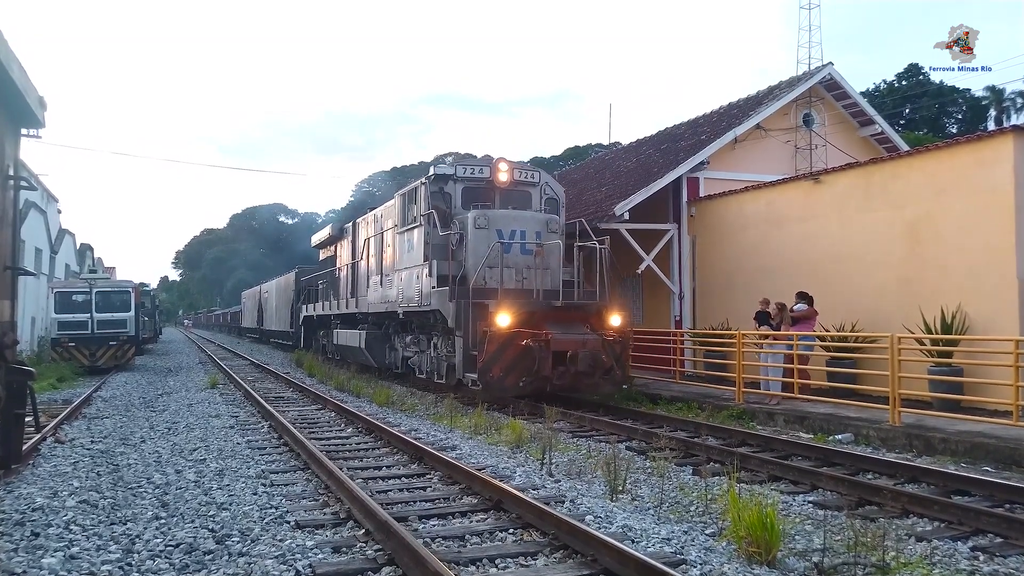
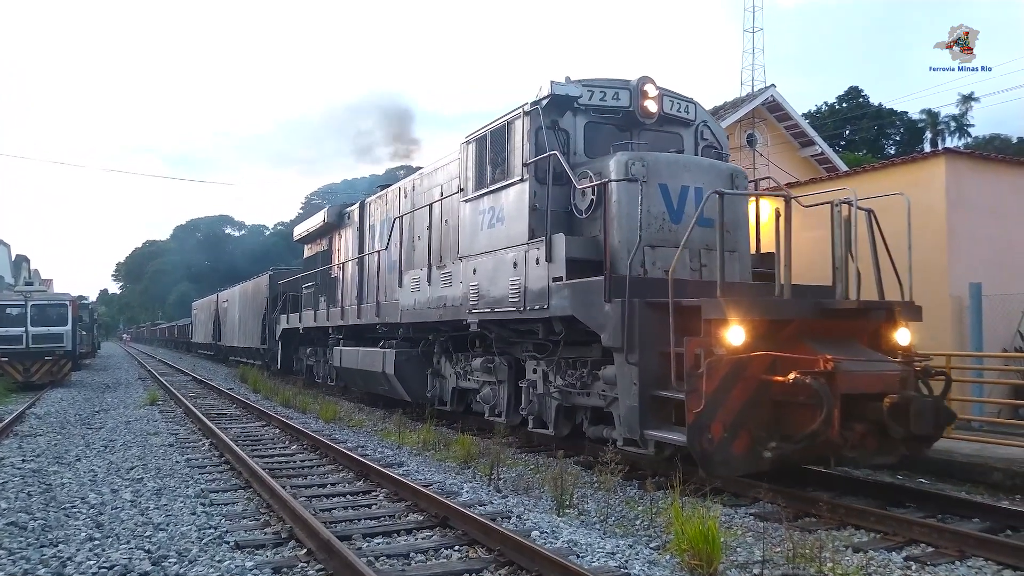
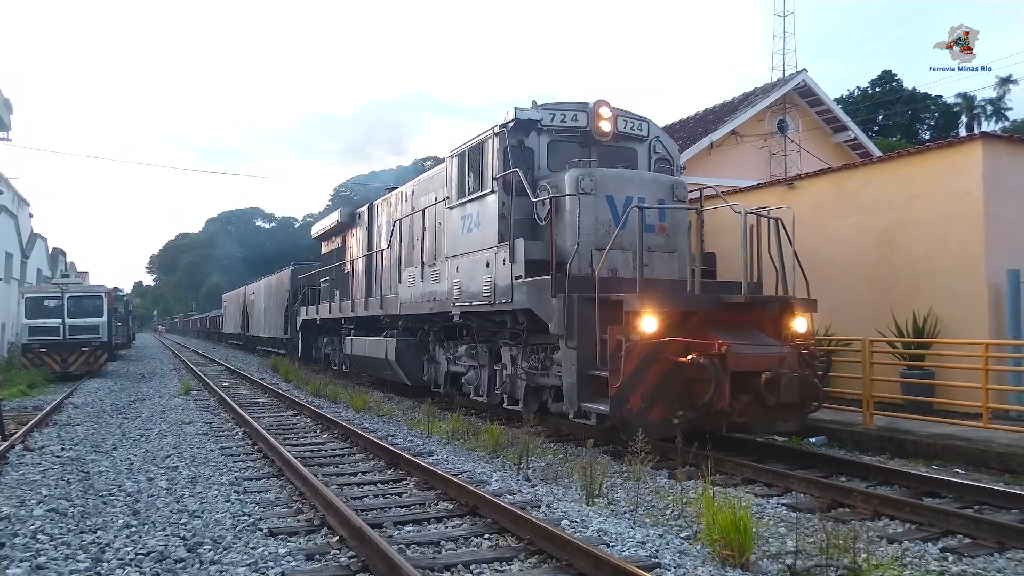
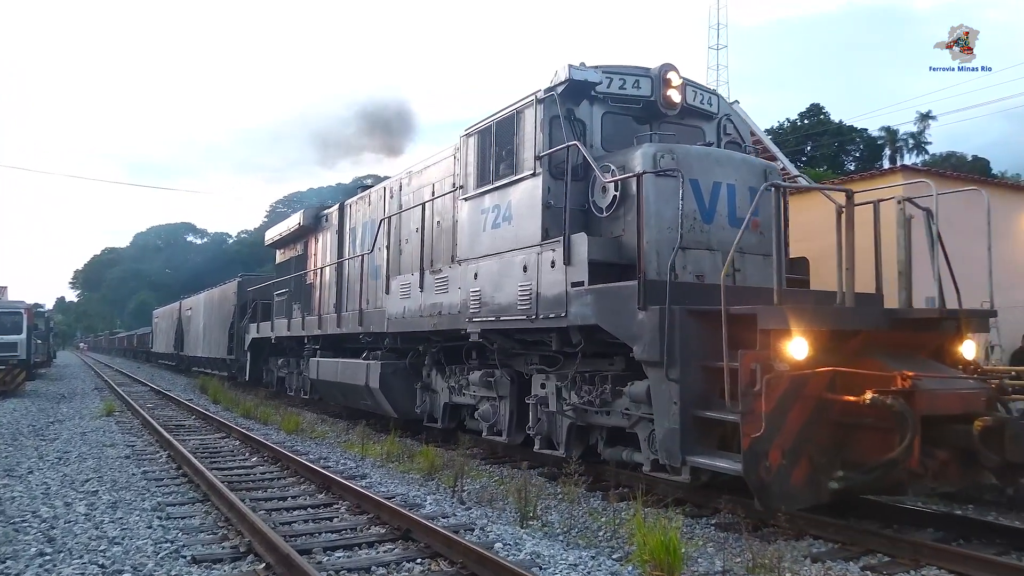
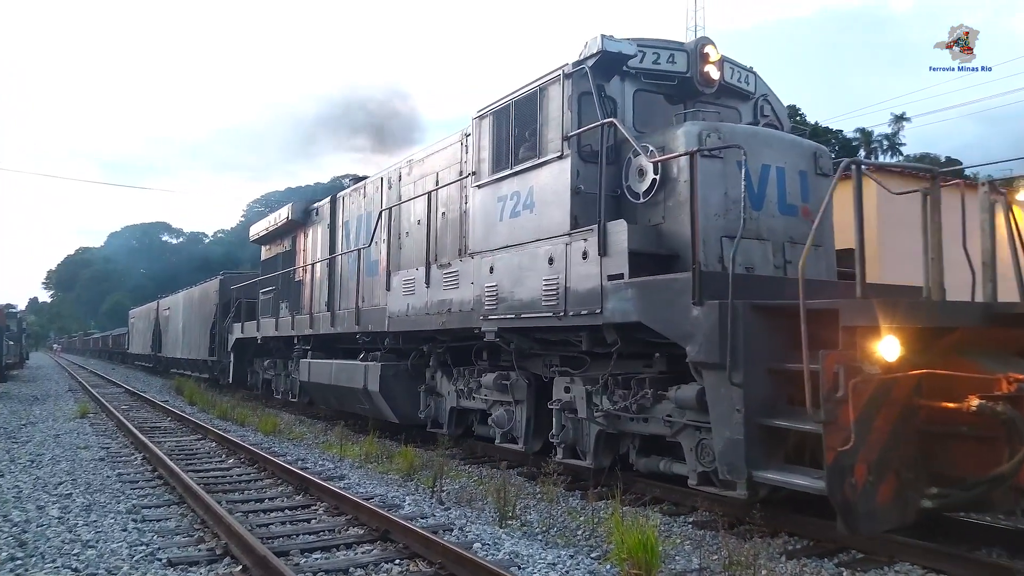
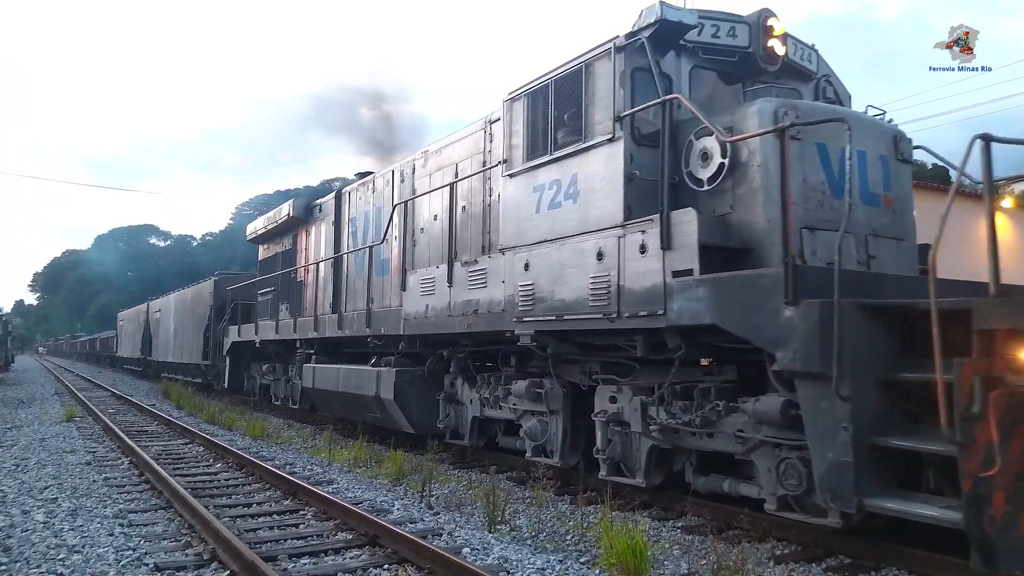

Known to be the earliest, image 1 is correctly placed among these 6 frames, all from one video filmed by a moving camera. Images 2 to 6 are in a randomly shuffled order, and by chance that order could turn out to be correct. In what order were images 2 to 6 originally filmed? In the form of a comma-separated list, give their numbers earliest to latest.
3, 2, 4, 5, 6
